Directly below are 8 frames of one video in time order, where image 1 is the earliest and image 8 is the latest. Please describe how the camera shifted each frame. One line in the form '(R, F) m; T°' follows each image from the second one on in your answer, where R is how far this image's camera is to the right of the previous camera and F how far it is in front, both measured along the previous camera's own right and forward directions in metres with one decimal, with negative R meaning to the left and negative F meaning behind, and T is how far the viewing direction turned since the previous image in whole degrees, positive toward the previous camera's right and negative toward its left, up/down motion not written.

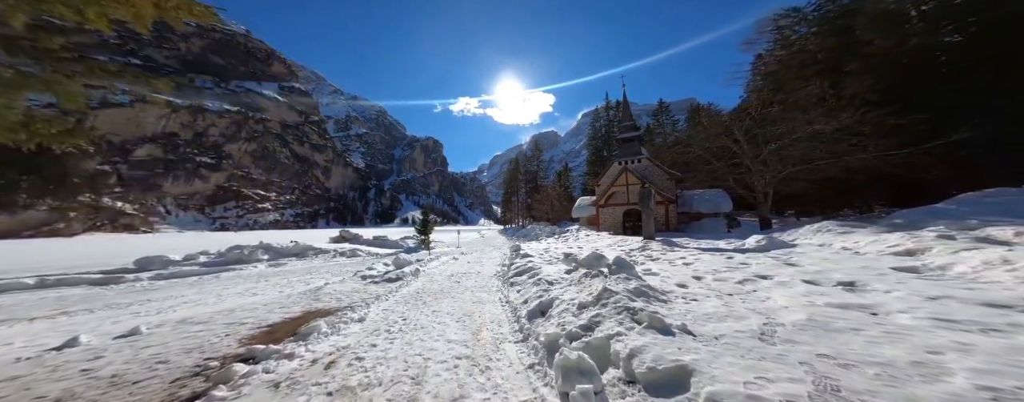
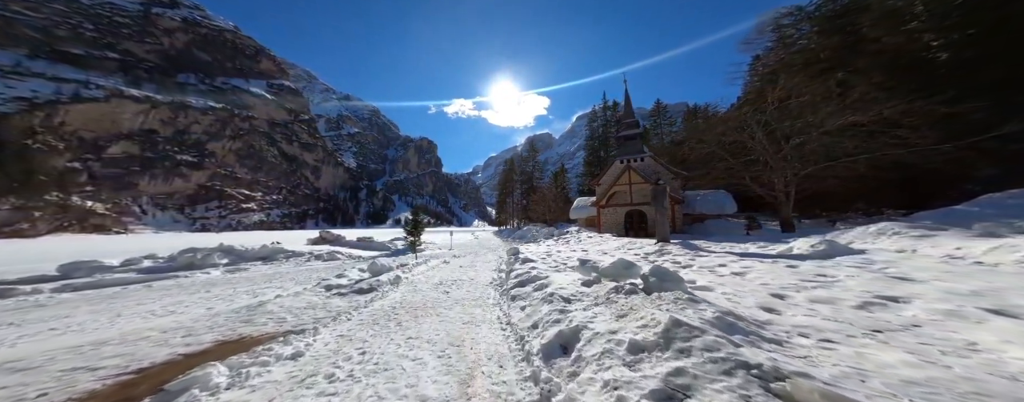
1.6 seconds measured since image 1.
(-0.2, +1.4) m; +1°
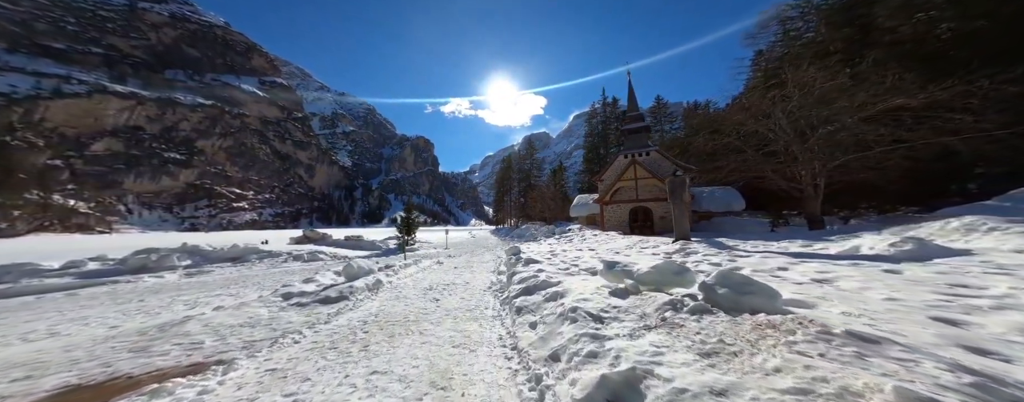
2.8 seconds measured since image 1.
(-0.1, +1.2) m; +1°
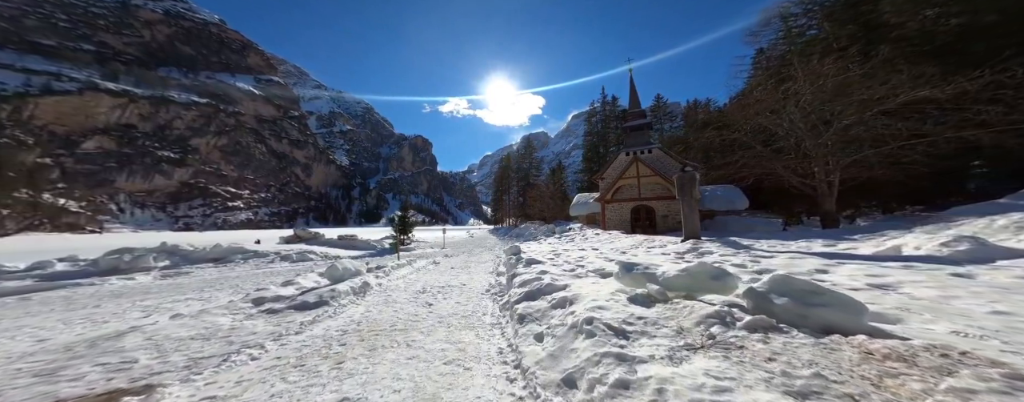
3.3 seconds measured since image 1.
(0.0, +0.6) m; 0°
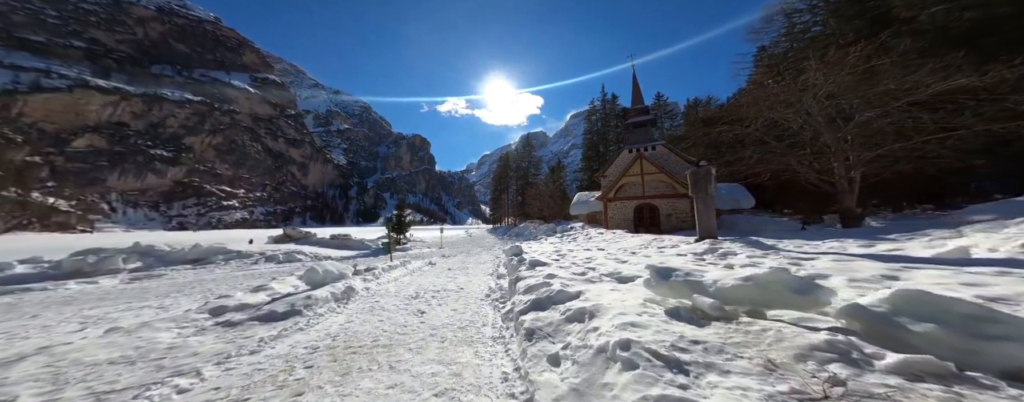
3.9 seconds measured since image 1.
(-0.1, +0.7) m; 0°
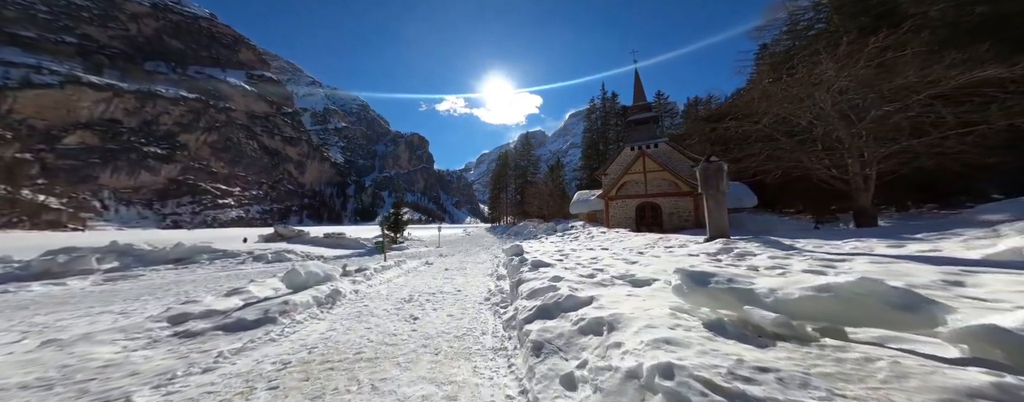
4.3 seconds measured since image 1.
(-0.1, +0.5) m; 0°
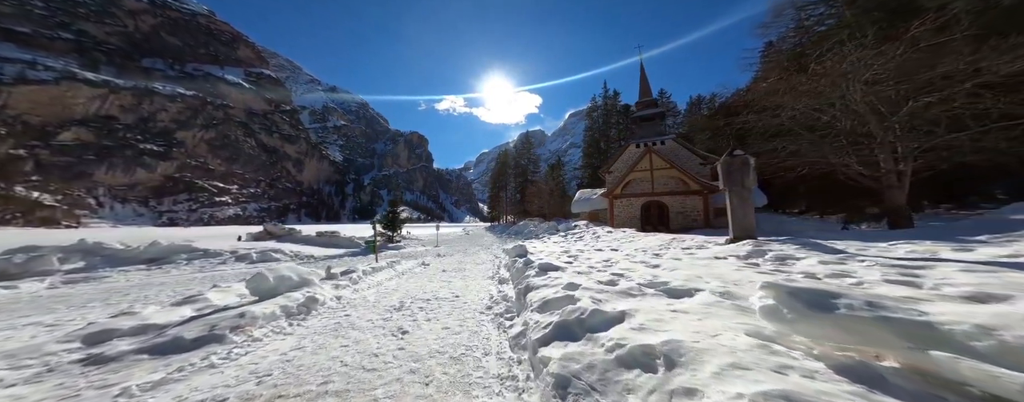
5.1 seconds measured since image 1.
(-0.1, +0.7) m; 0°
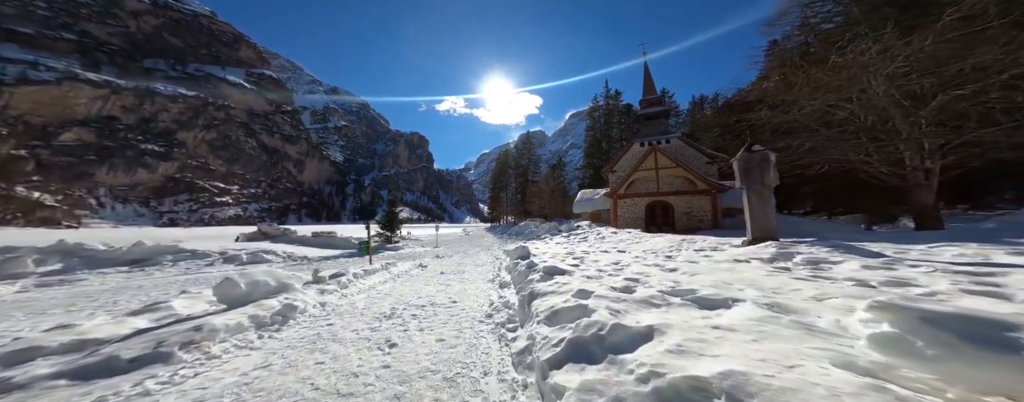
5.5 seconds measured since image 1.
(0.0, +0.5) m; 0°
